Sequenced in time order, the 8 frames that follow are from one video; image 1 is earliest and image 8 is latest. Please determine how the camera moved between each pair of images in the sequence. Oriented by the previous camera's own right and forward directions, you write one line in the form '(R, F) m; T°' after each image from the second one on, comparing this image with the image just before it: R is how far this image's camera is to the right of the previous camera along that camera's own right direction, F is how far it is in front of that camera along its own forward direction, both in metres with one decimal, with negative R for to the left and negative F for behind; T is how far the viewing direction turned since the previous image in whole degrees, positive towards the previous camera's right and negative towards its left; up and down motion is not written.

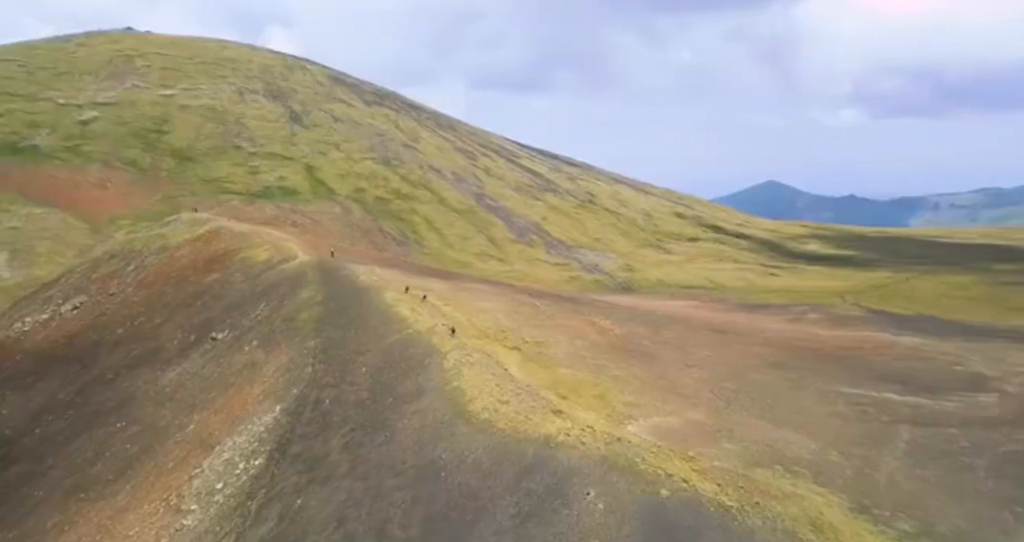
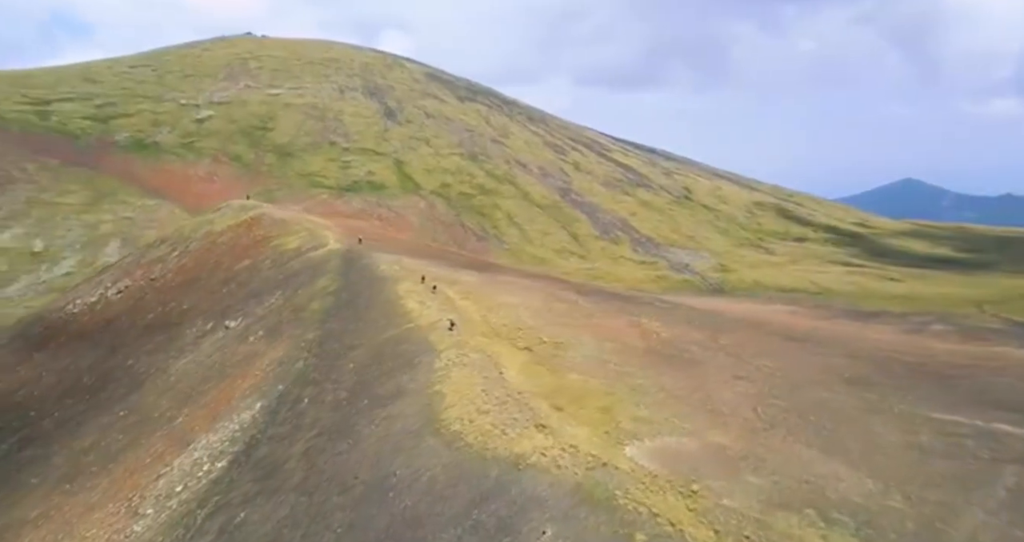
(+3.1, +2.9) m; -9°
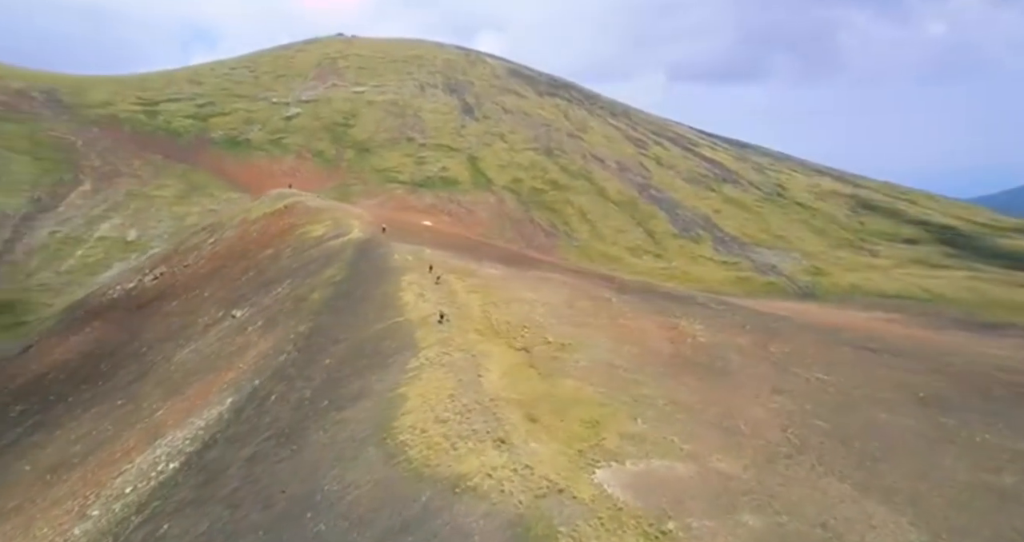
(+2.9, +2.4) m; -8°
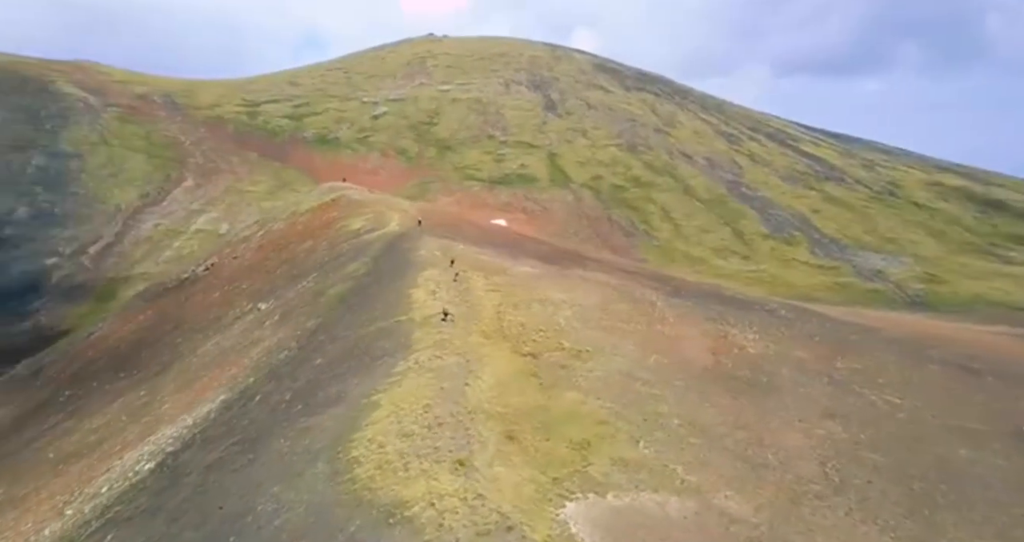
(+2.5, +2.0) m; -8°
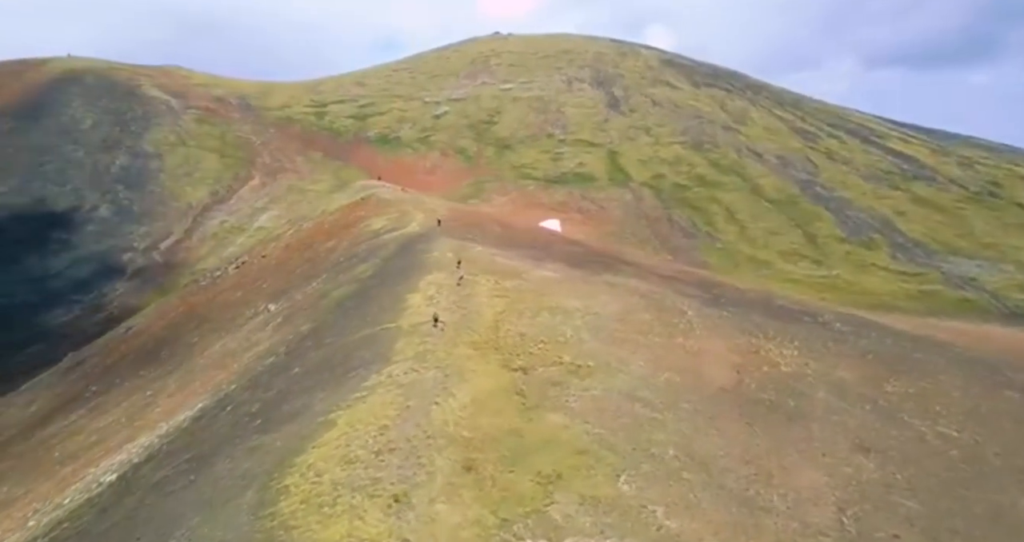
(+2.1, +1.6) m; -6°
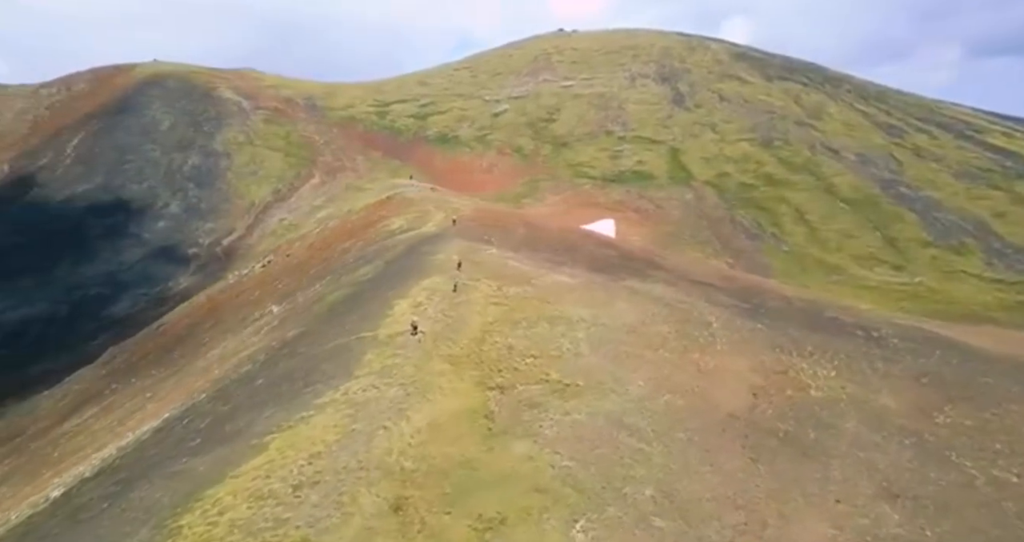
(+2.3, +1.7) m; -6°
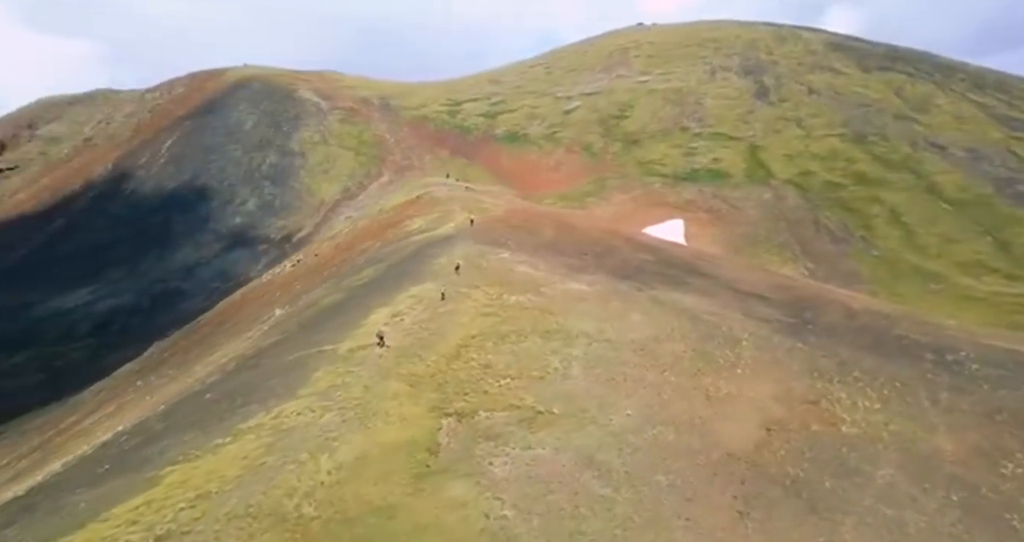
(+2.6, +2.1) m; -7°
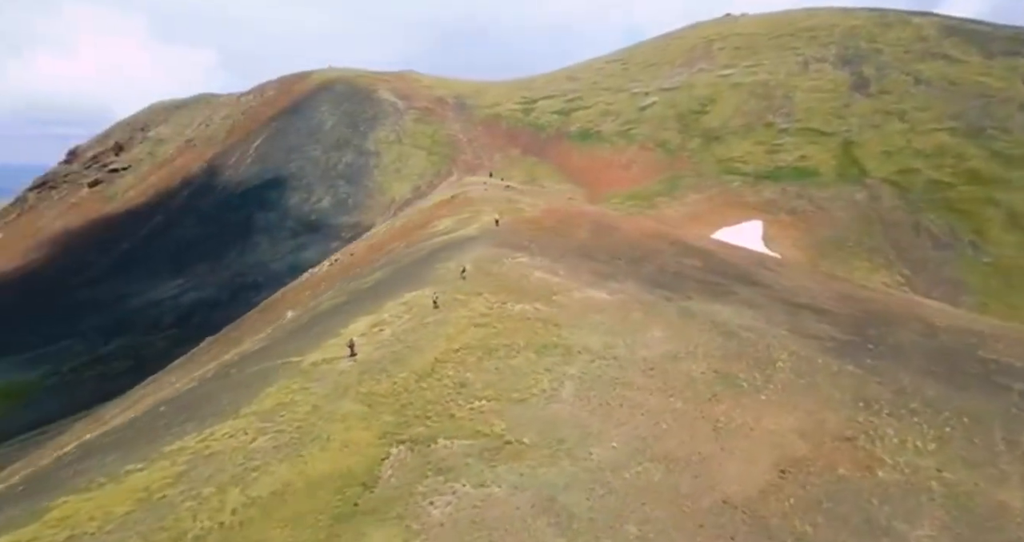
(+2.4, +1.9) m; -7°
